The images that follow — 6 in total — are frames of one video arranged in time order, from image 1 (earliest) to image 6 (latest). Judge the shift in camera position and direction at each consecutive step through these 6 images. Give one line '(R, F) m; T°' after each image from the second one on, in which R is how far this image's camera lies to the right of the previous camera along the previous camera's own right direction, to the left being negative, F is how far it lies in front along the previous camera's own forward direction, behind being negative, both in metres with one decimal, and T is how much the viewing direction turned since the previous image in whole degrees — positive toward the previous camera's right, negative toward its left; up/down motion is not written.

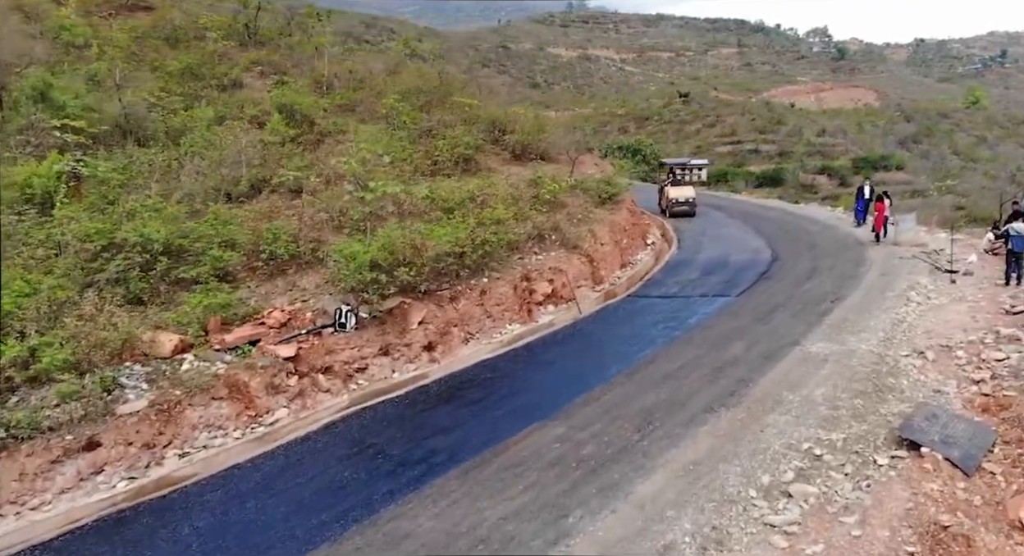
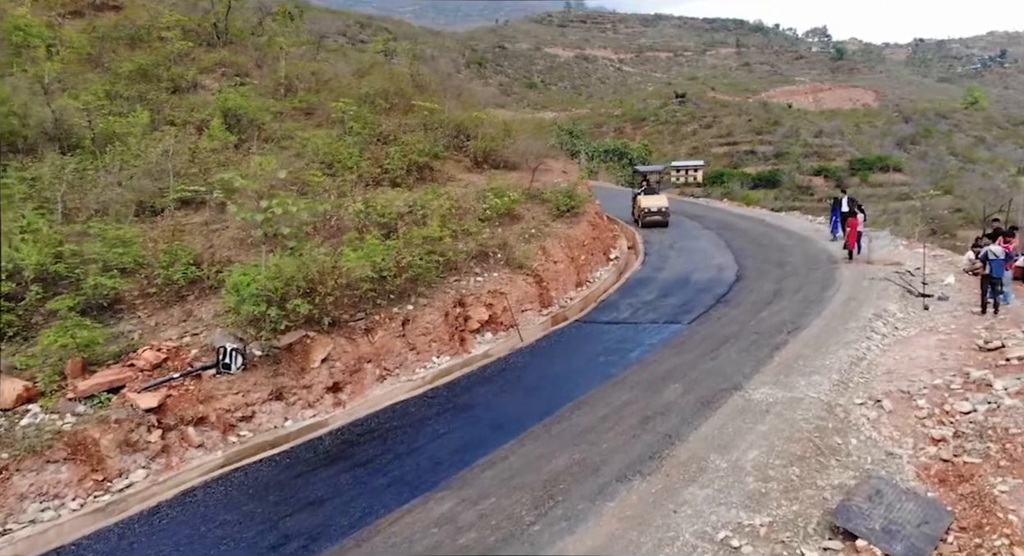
(+1.0, +0.9) m; 0°
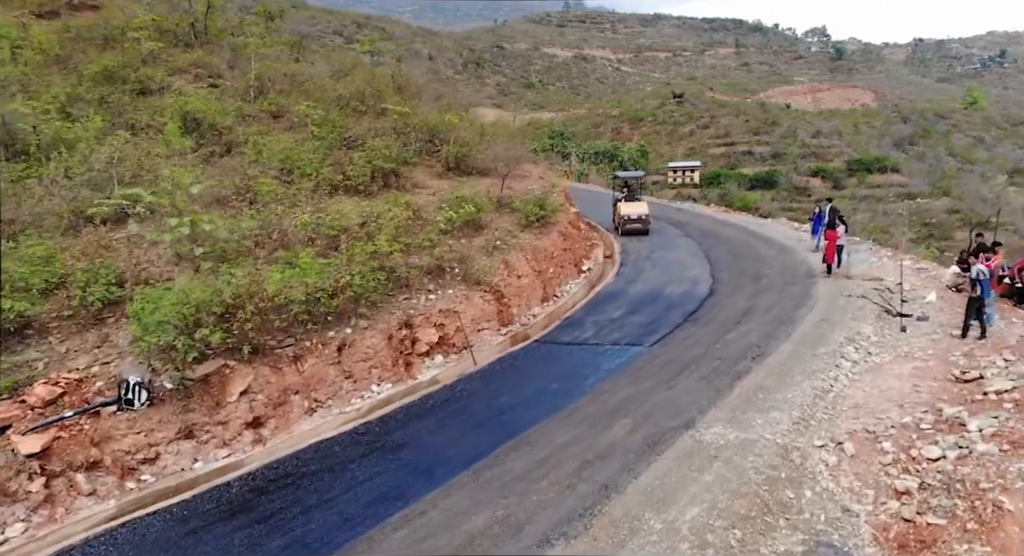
(+0.7, +0.6) m; 0°
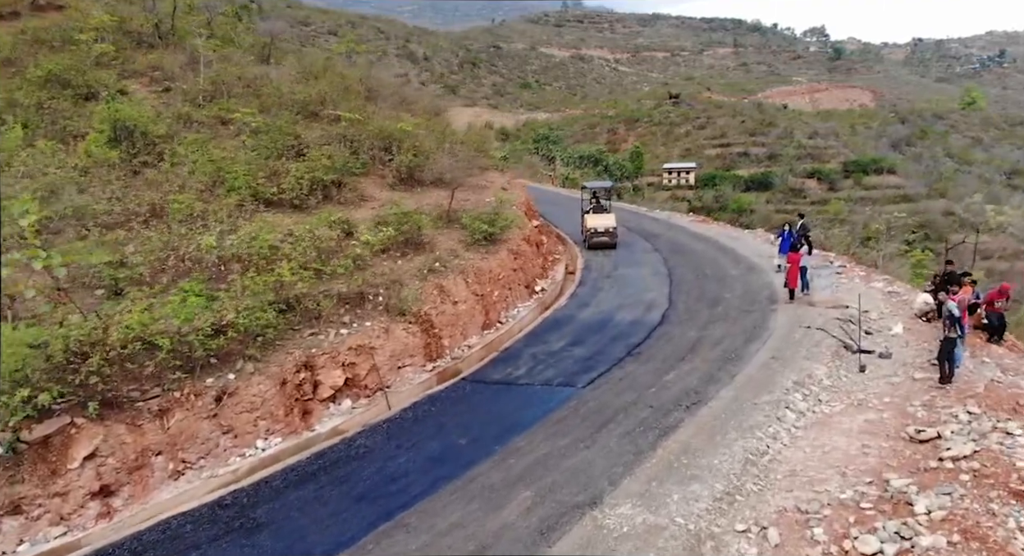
(+1.0, +0.9) m; 0°
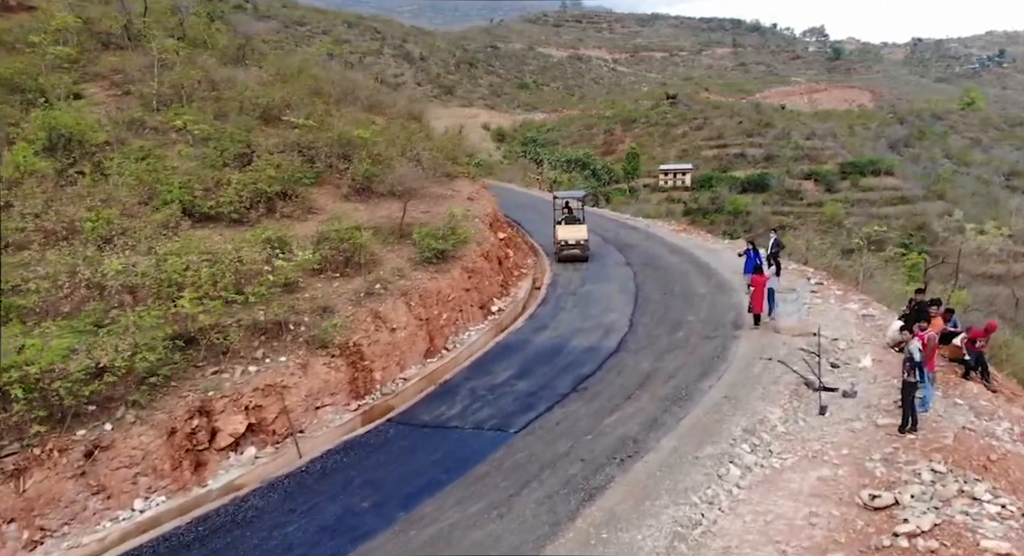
(+0.8, +0.8) m; 0°
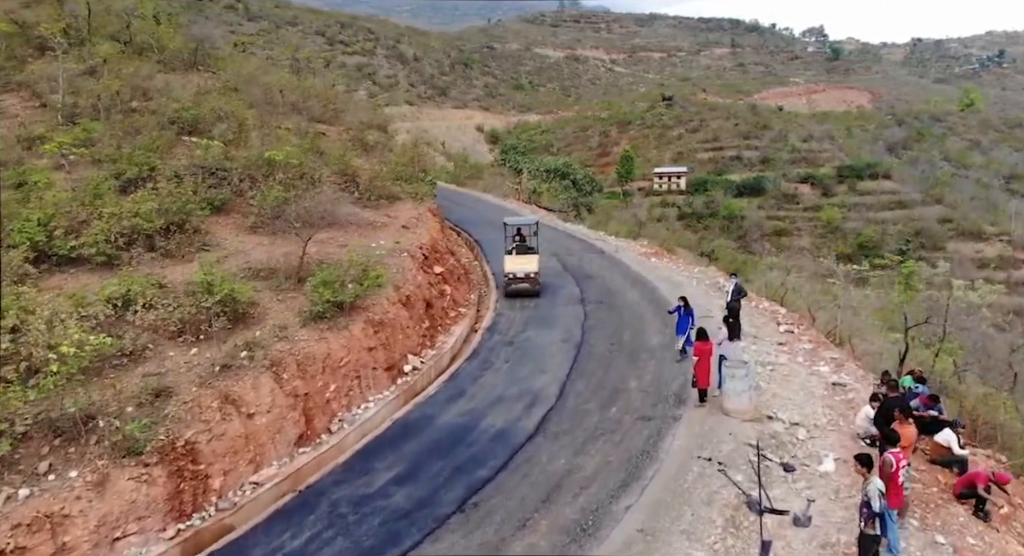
(+1.3, +1.8) m; 0°
